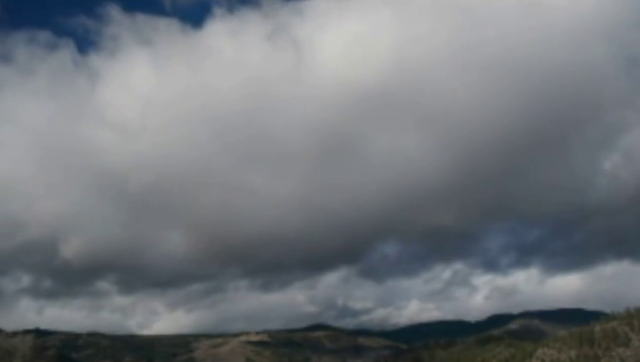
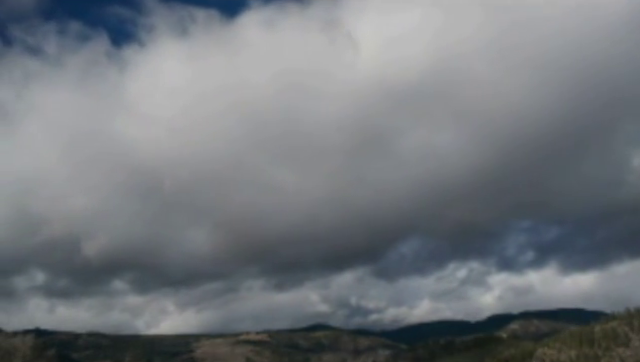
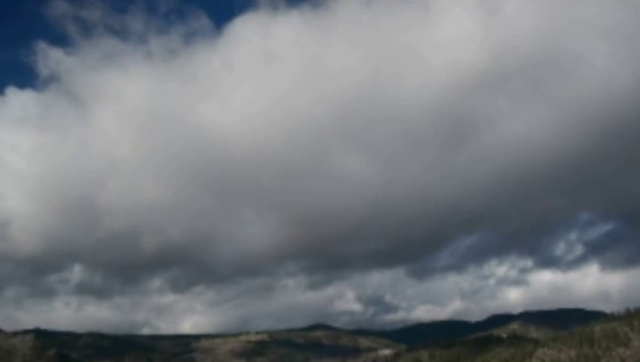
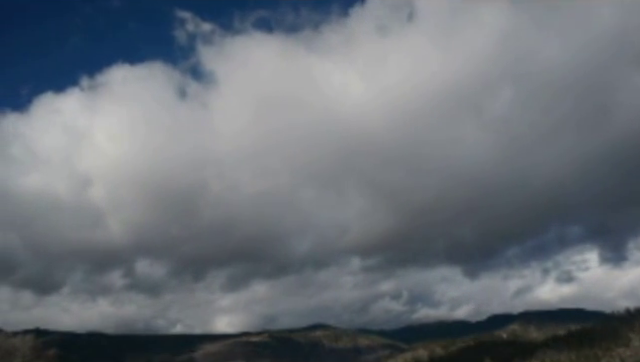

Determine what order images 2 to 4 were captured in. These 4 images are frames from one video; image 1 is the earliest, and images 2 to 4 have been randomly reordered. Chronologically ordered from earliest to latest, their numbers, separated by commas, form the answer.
2, 3, 4
